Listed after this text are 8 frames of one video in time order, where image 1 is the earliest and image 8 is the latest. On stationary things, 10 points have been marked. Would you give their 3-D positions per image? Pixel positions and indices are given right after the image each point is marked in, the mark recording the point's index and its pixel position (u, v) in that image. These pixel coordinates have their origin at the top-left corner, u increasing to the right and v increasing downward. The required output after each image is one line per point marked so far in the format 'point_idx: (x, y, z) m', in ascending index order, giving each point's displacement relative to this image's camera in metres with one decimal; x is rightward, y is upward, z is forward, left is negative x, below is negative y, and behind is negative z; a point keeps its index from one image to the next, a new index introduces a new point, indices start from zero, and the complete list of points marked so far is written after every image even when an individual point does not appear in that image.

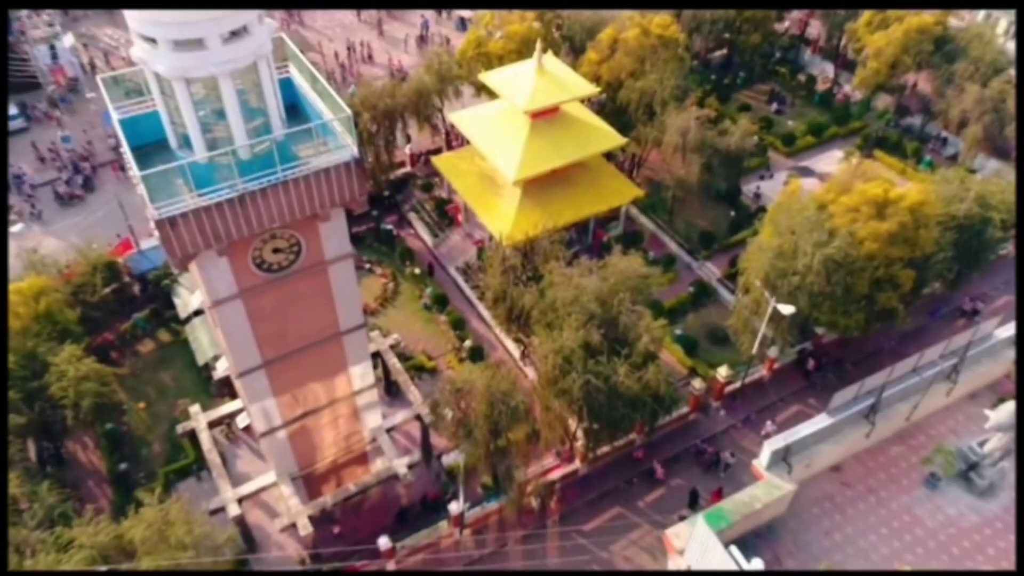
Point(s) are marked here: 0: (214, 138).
0: (-6.9, +3.4, +16.8) m
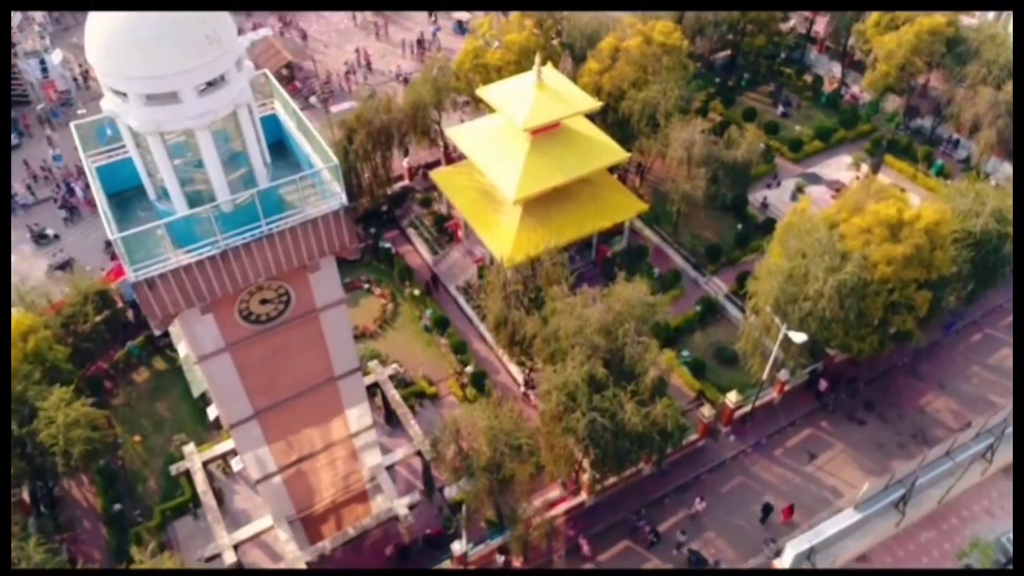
0: (-7.0, +2.1, +15.9) m
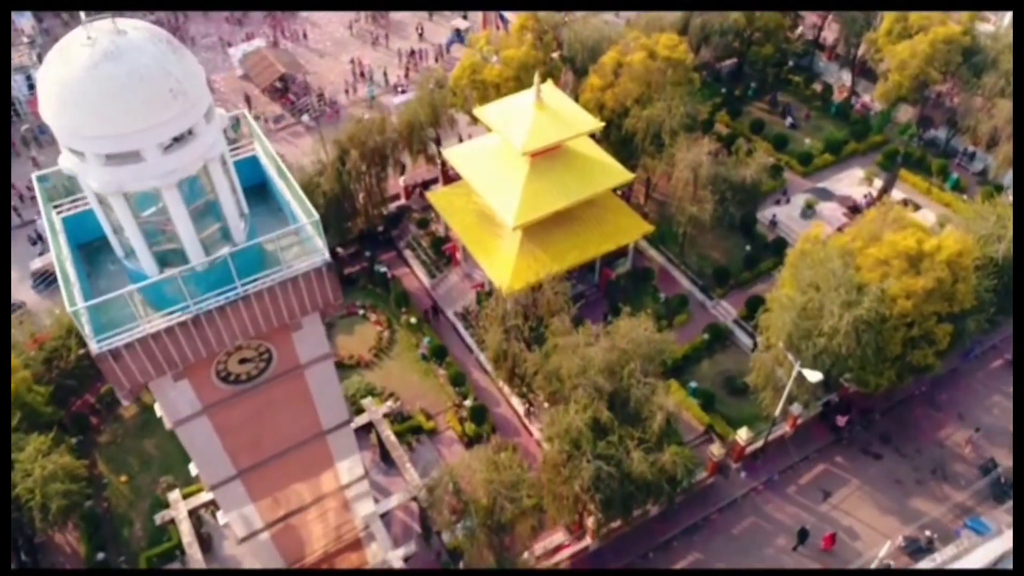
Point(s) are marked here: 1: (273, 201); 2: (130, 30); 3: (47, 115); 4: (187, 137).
0: (-7.1, +0.8, +14.7) m
1: (-5.8, +2.1, +17.6) m
2: (-6.7, +4.6, +12.8) m
3: (-8.1, +3.0, +12.7) m
4: (-6.0, +2.8, +13.4) m
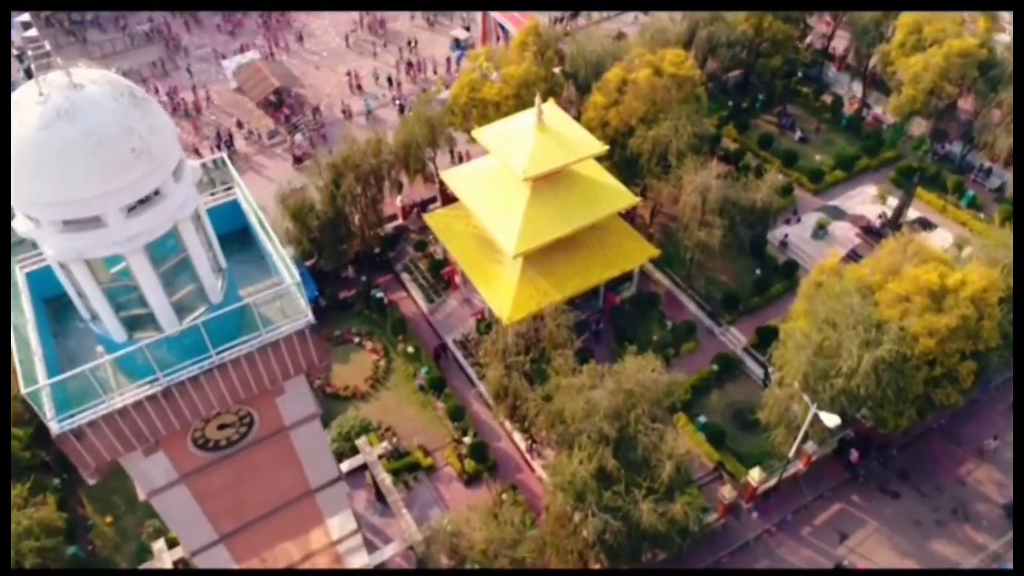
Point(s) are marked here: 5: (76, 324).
0: (-7.1, -0.5, +13.6) m
1: (-5.8, +0.9, +16.5) m
2: (-6.8, +3.3, +11.6) m
3: (-8.2, +1.8, +11.5) m
4: (-6.0, +1.5, +12.2) m
5: (-9.2, -0.9, +15.3) m
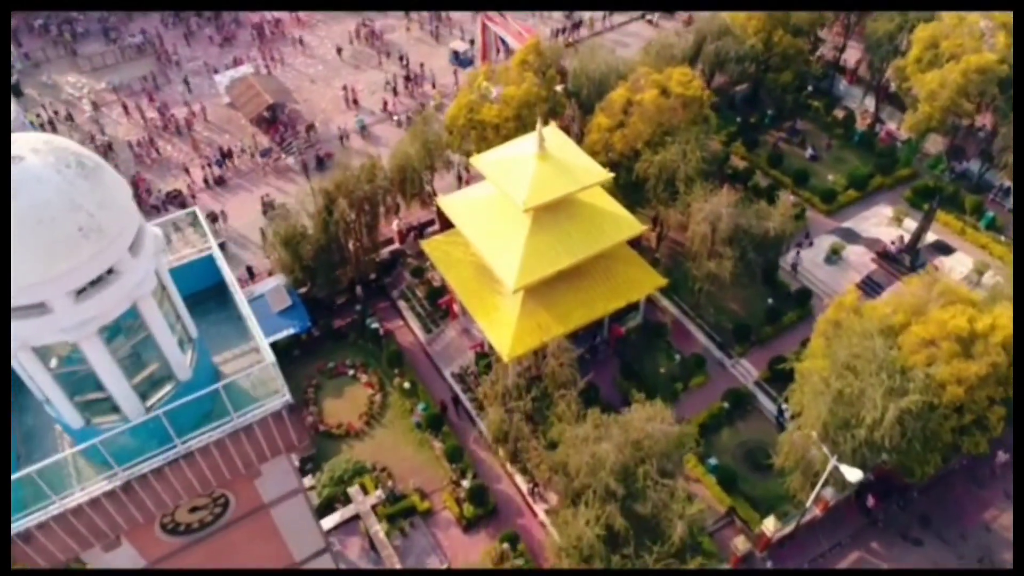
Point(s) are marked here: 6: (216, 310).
0: (-7.1, -1.9, +12.2) m
1: (-5.8, -0.5, +15.1) m
2: (-6.8, +1.9, +10.3) m
3: (-8.2, +0.4, +10.2) m
4: (-6.1, +0.2, +10.9) m
5: (-9.2, -2.2, +14.0) m
6: (-6.1, -0.6, +15.1) m
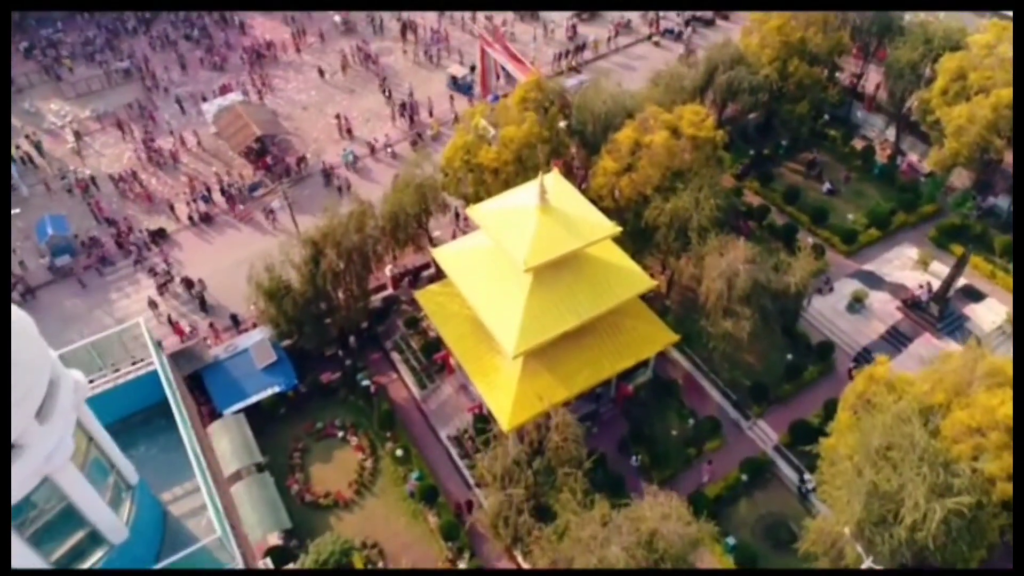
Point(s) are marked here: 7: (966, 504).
0: (-7.2, -4.0, +10.2) m
1: (-5.9, -2.6, +13.1) m
2: (-6.9, -0.2, +8.2) m
3: (-8.3, -1.8, +8.2) m
4: (-6.2, -2.0, +8.8) m
5: (-9.3, -4.4, +12.0) m
6: (-6.2, -2.7, +13.1) m
7: (+11.4, -5.5, +18.4) m
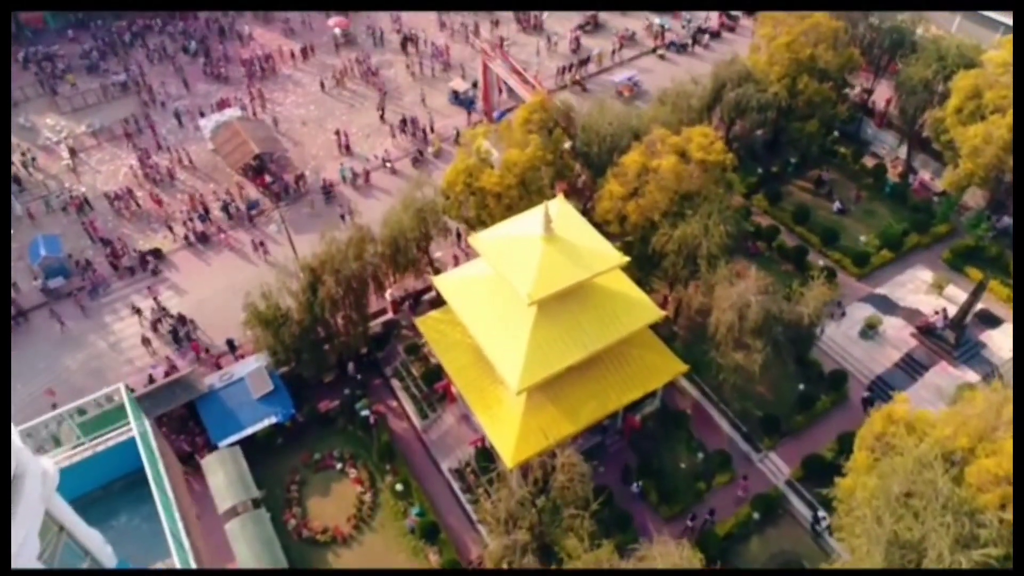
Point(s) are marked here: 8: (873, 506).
0: (-7.1, -5.1, +9.4) m
1: (-5.8, -3.7, +12.3) m
2: (-6.8, -1.3, +7.4) m
3: (-8.2, -2.8, +7.3) m
4: (-6.1, -3.0, +8.0) m
5: (-9.2, -5.4, +11.2) m
6: (-6.1, -3.8, +12.2) m
7: (+11.6, -6.5, +17.5) m
8: (+9.6, -5.8, +19.3) m
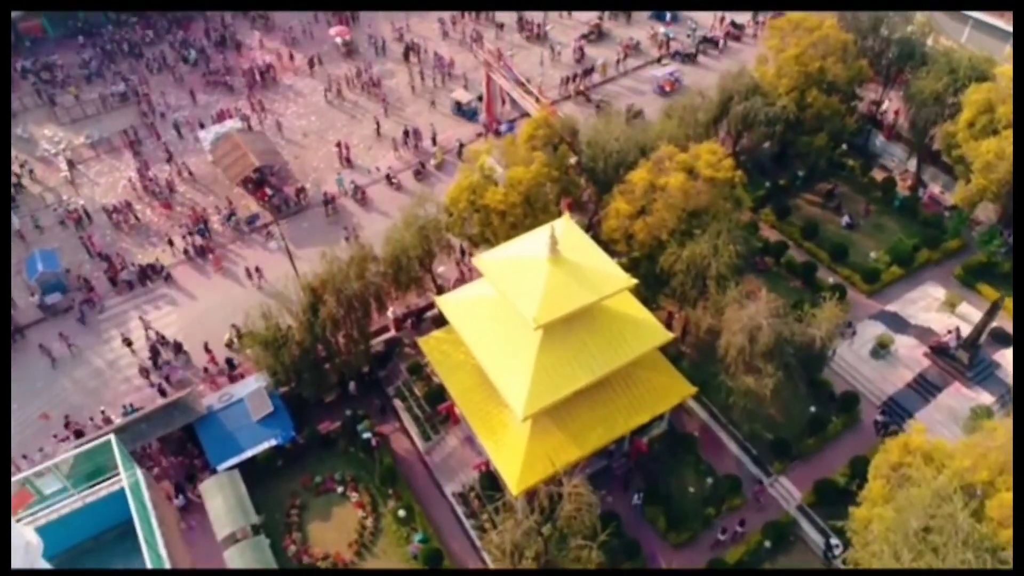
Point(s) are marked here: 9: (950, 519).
0: (-6.9, -5.8, +8.8) m
1: (-5.6, -4.4, +11.7) m
2: (-6.7, -2.0, +6.9) m
3: (-8.1, -3.5, +6.8) m
4: (-5.9, -3.7, +7.5) m
5: (-9.0, -6.2, +10.6) m
6: (-5.9, -4.5, +11.7) m
7: (+11.7, -7.2, +16.9) m
8: (+9.8, -6.5, +18.7) m
9: (+10.9, -5.8, +18.1) m
